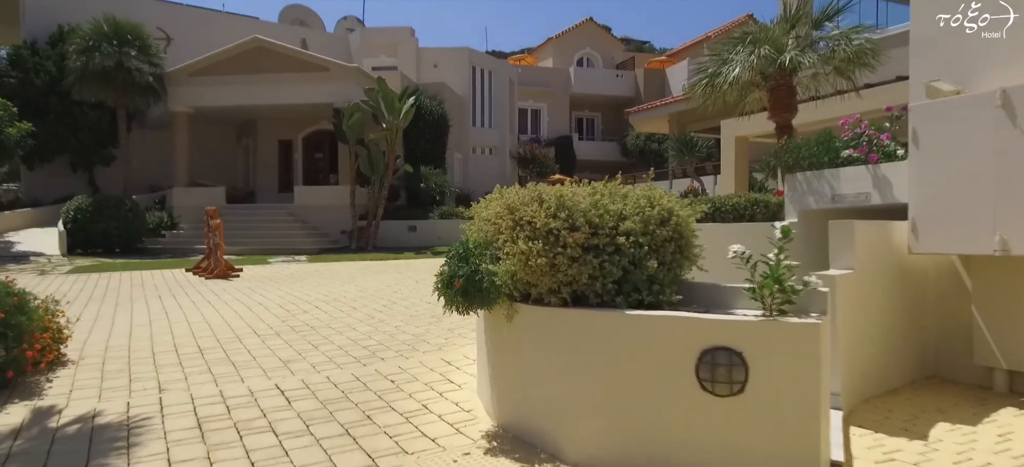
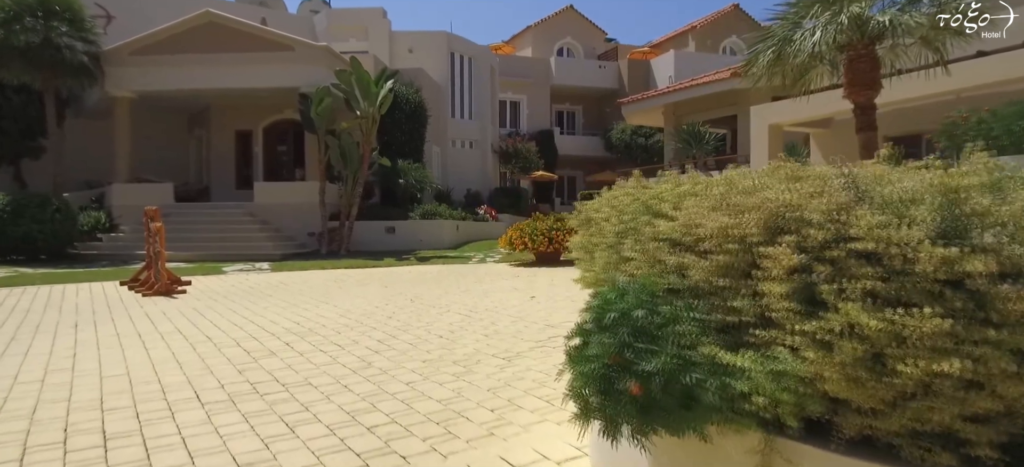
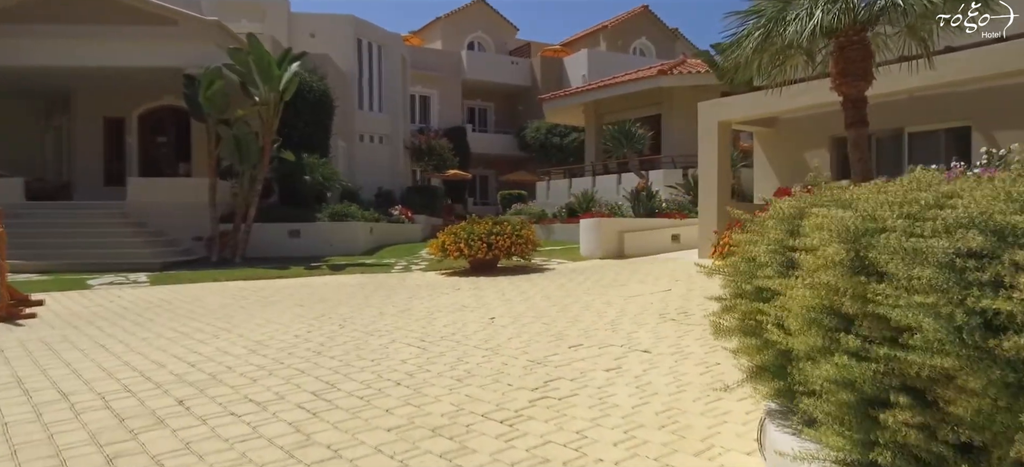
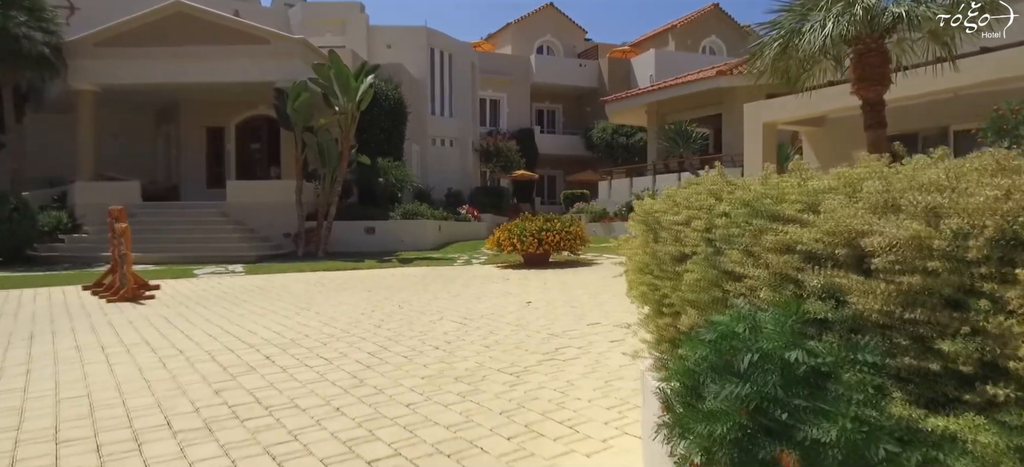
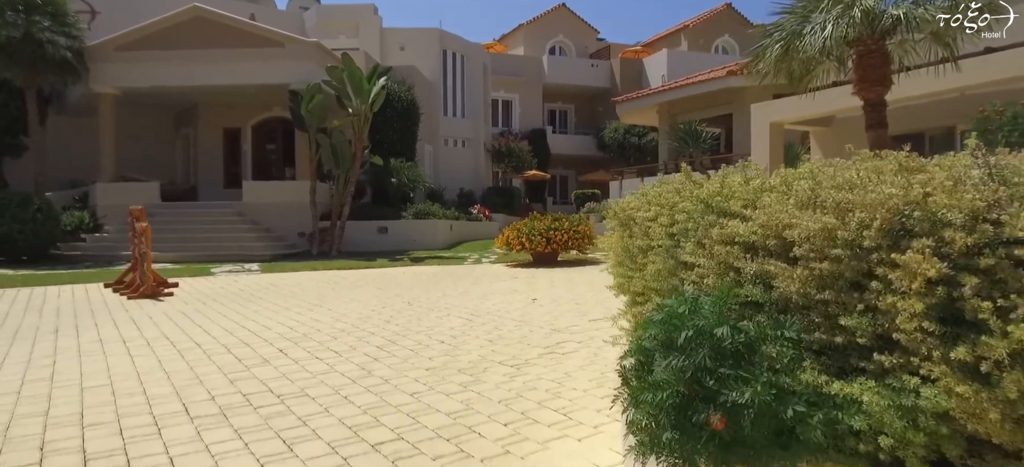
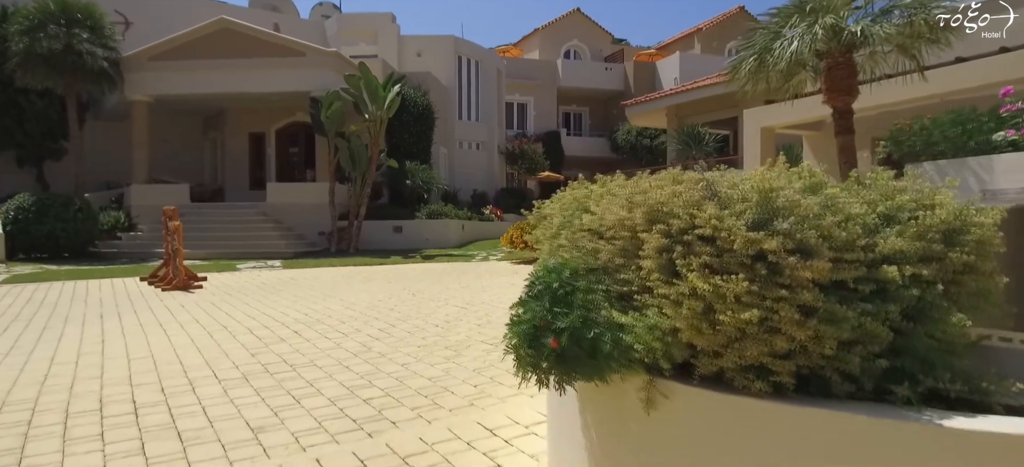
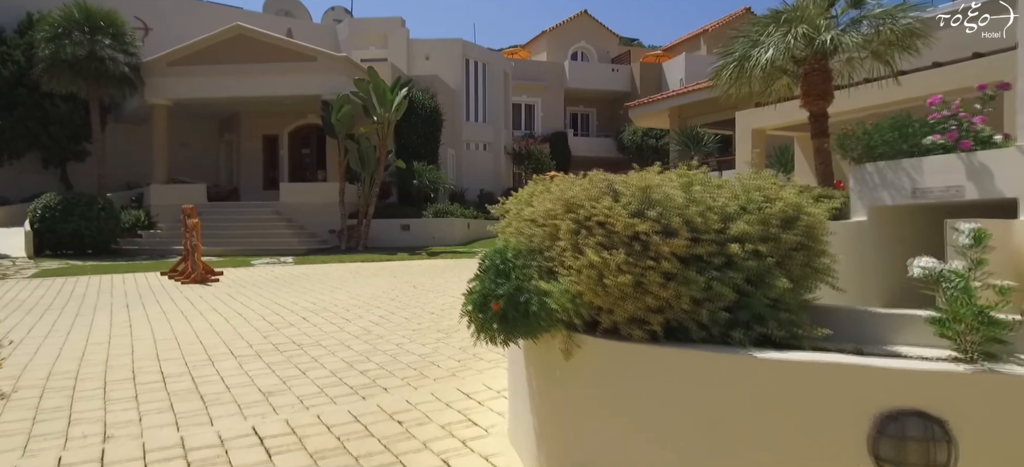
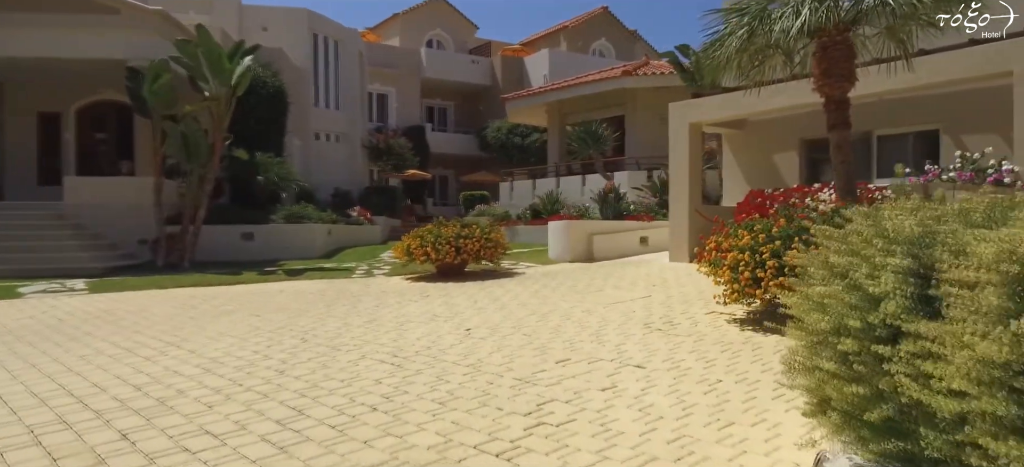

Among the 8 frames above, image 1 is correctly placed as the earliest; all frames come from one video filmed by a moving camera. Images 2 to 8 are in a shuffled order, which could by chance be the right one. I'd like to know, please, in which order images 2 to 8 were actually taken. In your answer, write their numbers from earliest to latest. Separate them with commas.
7, 6, 2, 5, 4, 3, 8
